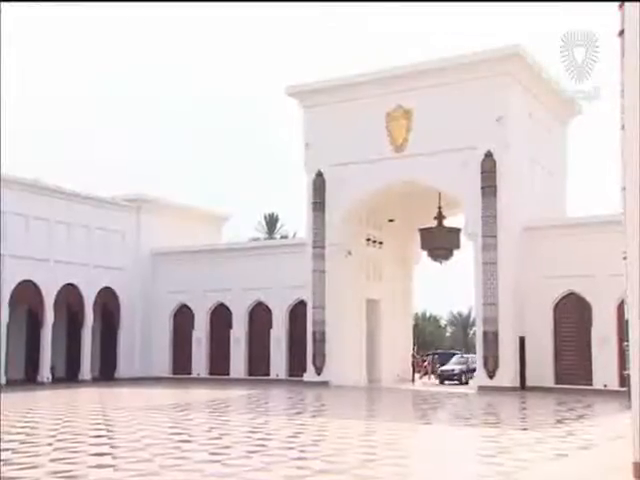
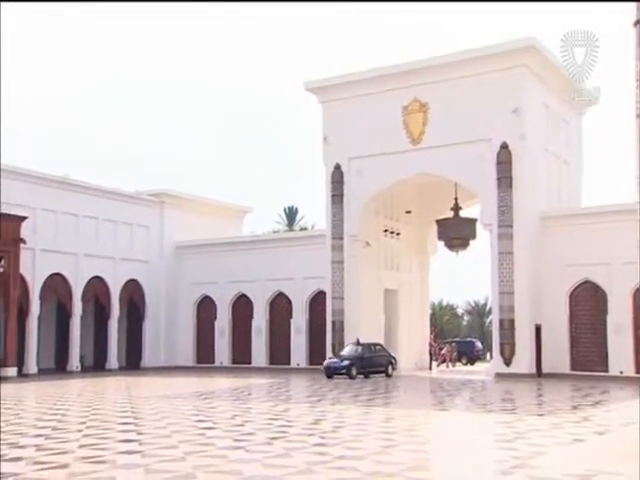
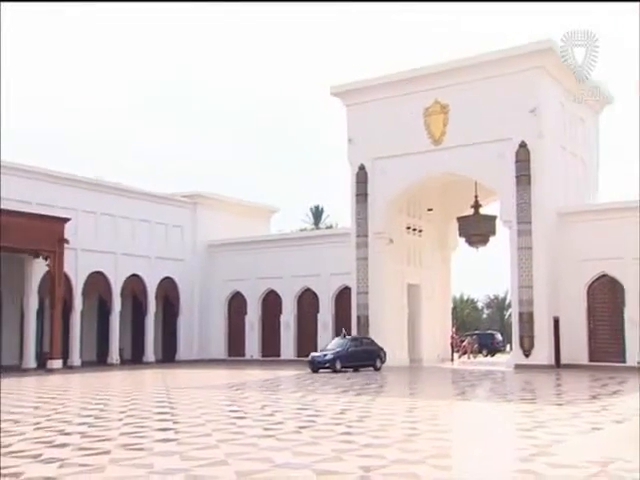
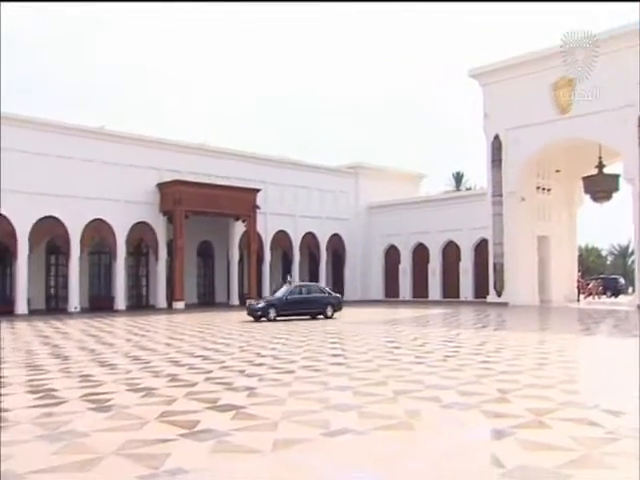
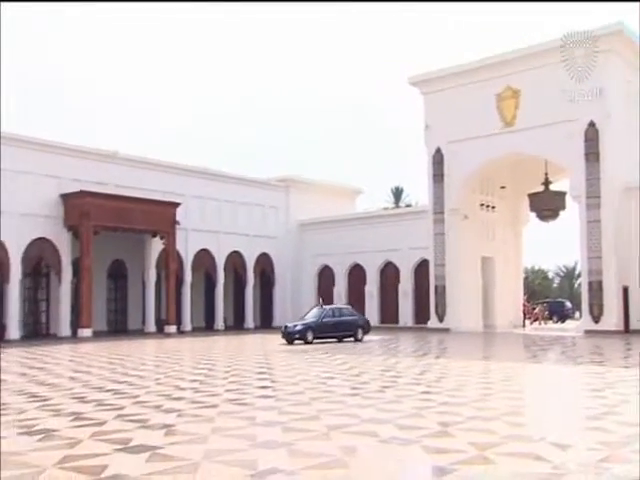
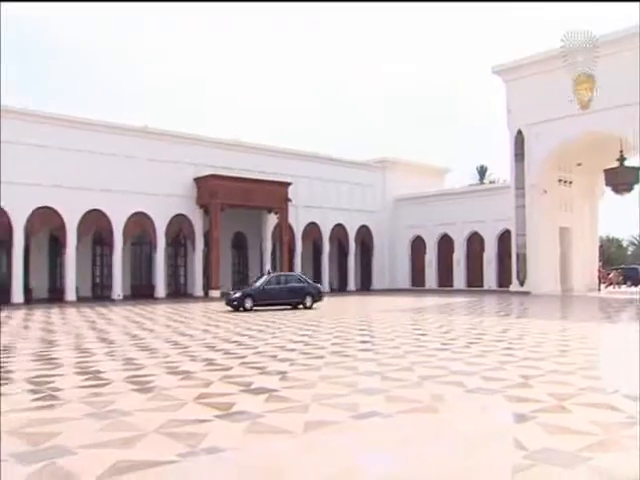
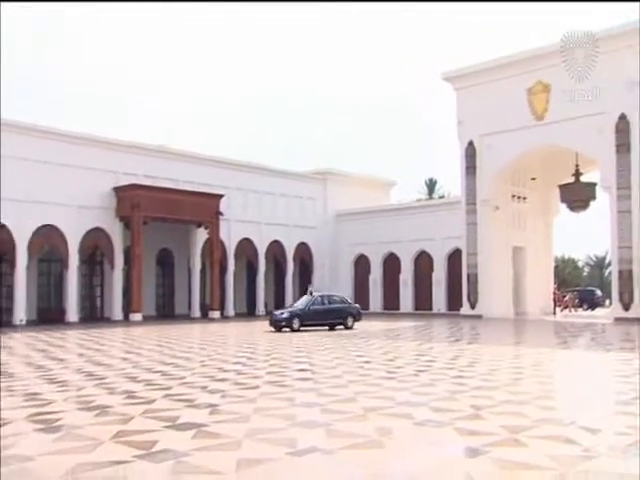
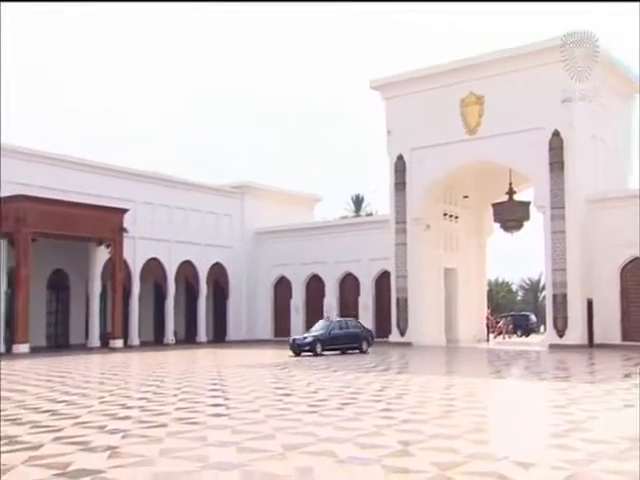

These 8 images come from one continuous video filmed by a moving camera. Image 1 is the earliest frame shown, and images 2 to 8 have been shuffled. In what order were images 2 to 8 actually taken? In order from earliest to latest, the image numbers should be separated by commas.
2, 3, 8, 5, 7, 4, 6
